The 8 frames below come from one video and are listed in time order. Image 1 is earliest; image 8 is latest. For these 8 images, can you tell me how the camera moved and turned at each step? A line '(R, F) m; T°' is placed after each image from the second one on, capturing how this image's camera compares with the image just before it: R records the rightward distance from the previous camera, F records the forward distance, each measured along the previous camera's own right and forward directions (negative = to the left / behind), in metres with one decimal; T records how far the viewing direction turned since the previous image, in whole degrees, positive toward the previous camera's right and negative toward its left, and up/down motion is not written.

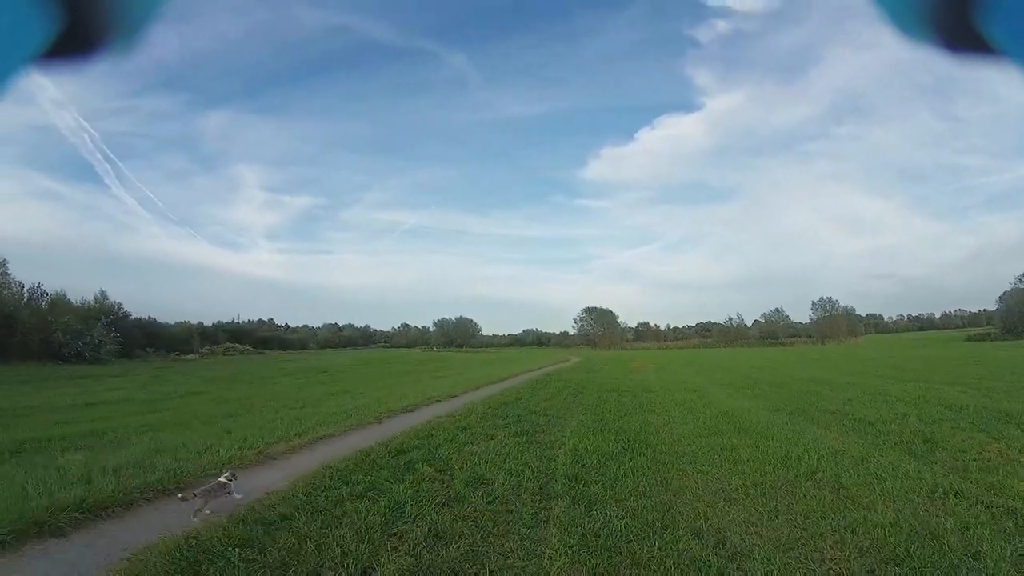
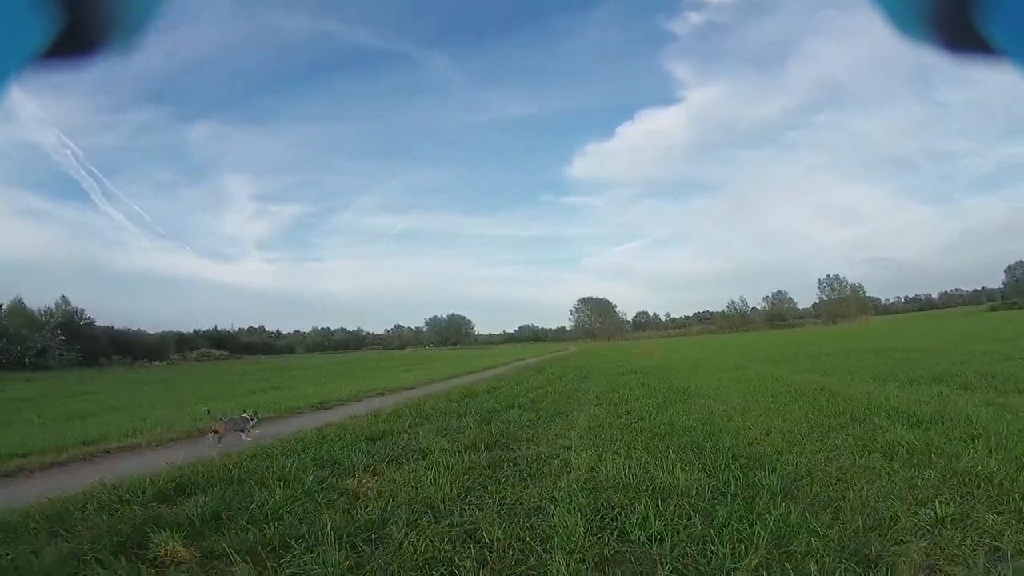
(+0.1, +1.4) m; 0°
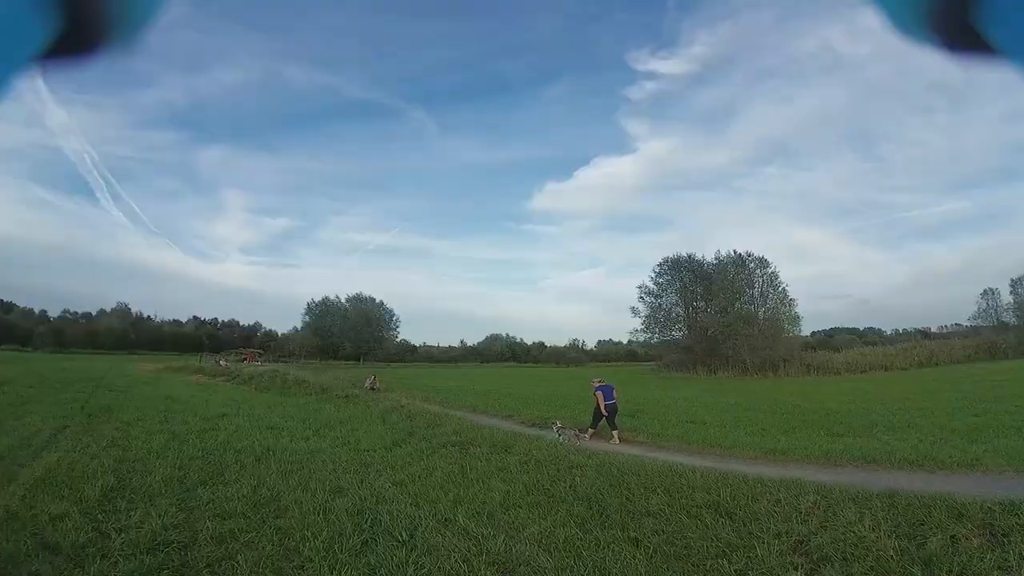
(+1.2, -0.9) m; +1°
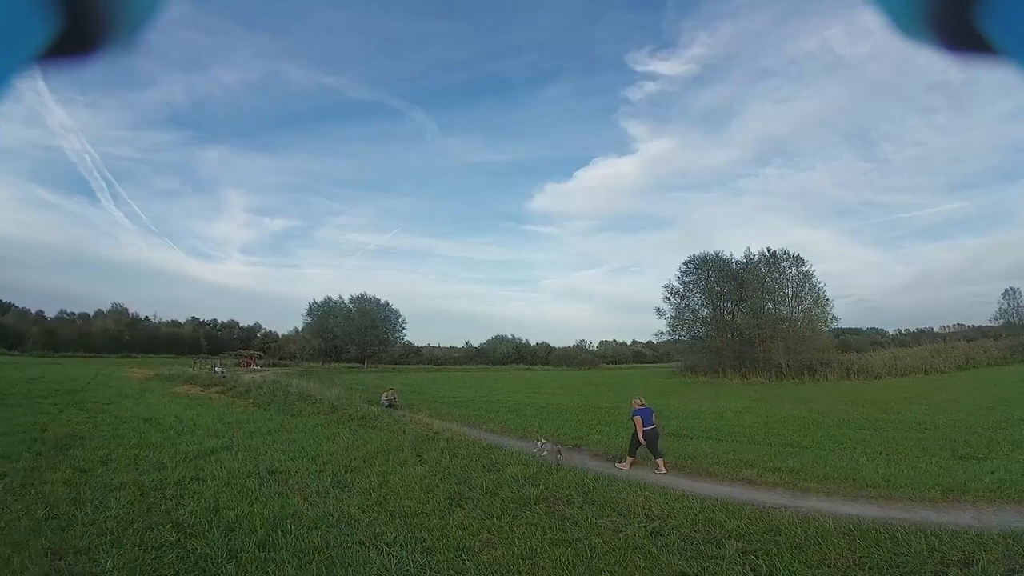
(-1.4, +3.3) m; 0°
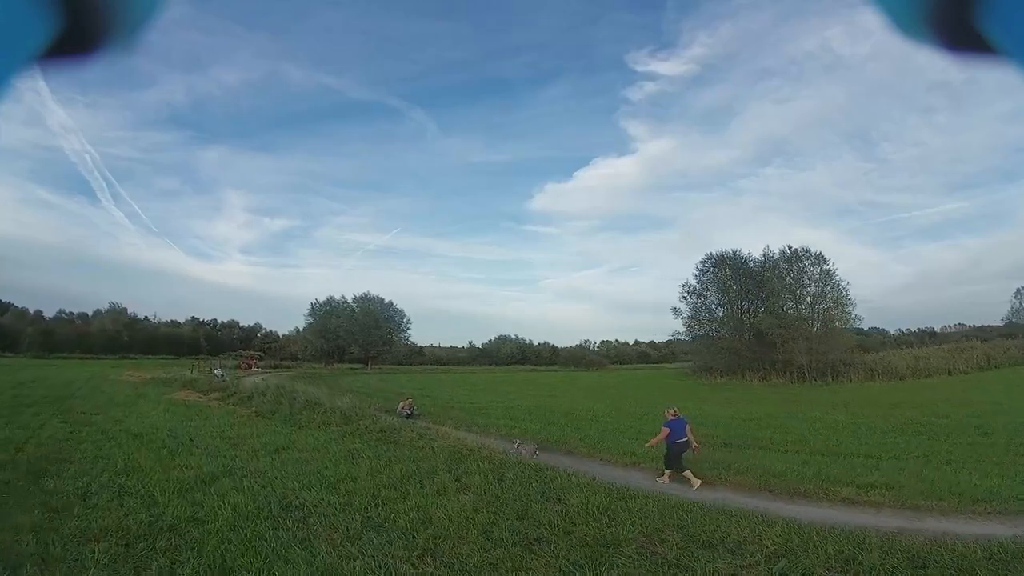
(-0.9, +1.8) m; 0°
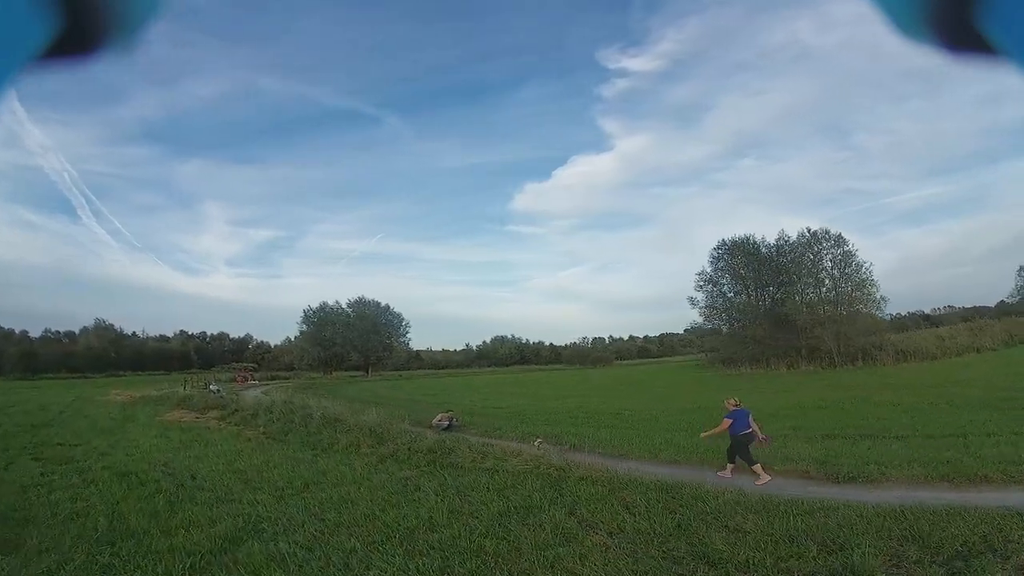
(-1.5, +2.6) m; +1°
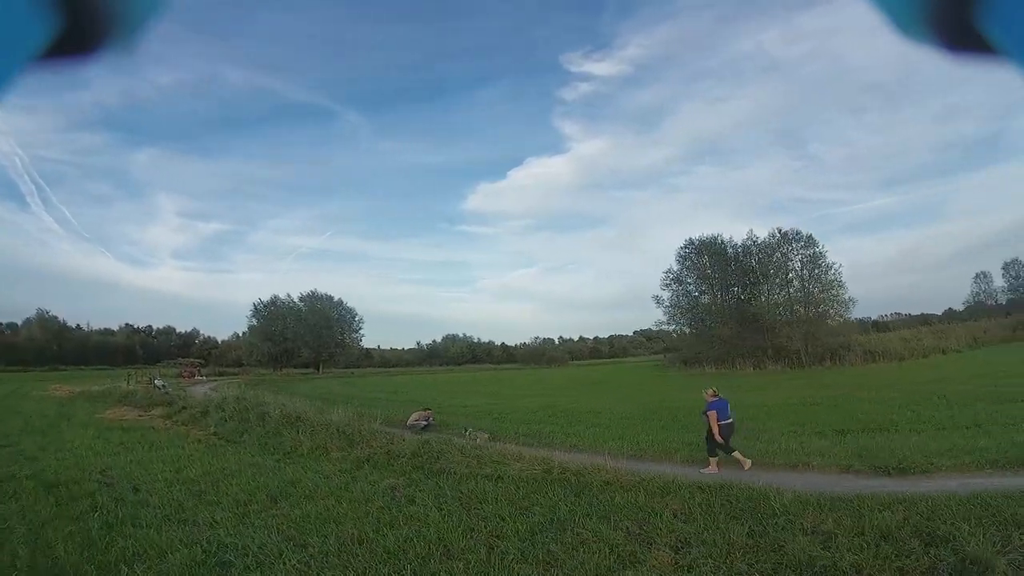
(-0.7, +1.4) m; +4°
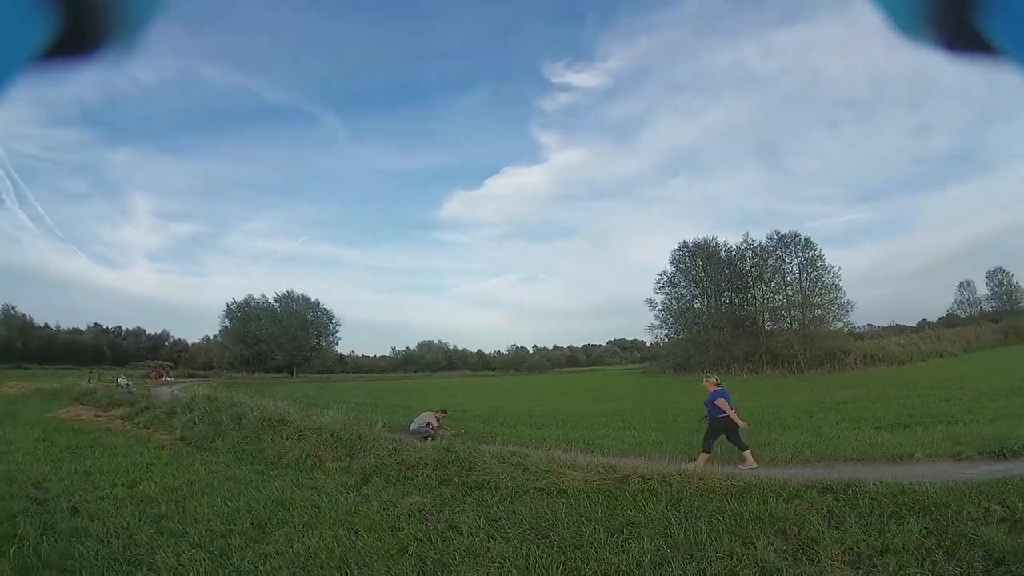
(-1.0, +2.0) m; +2°
